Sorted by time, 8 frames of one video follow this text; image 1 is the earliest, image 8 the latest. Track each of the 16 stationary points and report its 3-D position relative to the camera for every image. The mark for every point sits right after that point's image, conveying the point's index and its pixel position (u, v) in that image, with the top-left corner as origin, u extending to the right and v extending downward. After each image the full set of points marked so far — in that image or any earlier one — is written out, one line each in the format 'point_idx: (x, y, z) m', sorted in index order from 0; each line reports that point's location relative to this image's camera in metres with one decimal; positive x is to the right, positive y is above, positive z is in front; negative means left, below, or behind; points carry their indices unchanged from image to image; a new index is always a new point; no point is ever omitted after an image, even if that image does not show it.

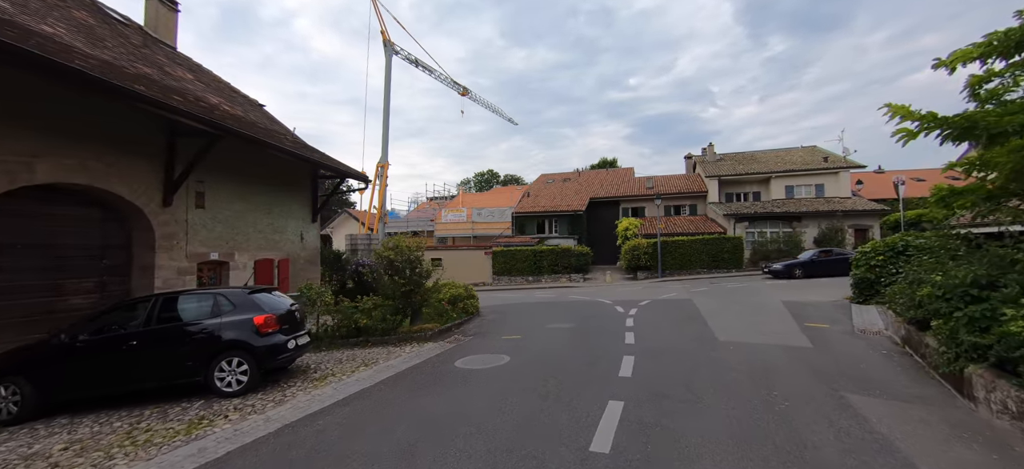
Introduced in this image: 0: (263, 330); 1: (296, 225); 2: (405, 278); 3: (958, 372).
0: (-3.8, -1.4, +6.0) m
1: (-7.9, +0.3, +14.6) m
2: (-2.6, -1.1, +9.4) m
3: (+4.8, -1.5, +4.3) m
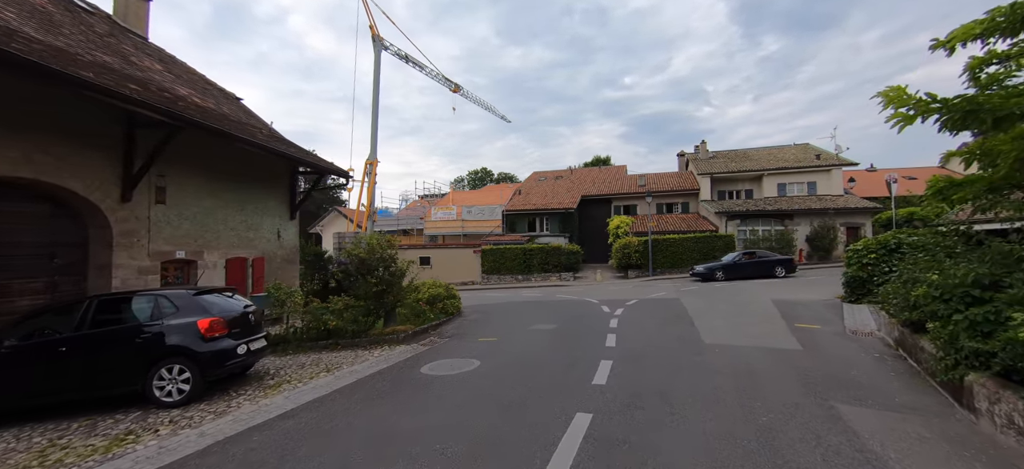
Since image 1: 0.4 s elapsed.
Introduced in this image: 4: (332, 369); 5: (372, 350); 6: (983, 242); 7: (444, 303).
0: (-4.2, -1.4, +5.5) m
1: (-8.5, +0.4, +14.0) m
2: (-3.1, -1.0, +8.9) m
3: (+4.3, -1.4, +3.9) m
4: (-3.1, -2.3, +6.9) m
5: (-2.9, -2.3, +8.1) m
6: (+5.6, -0.1, +4.8) m
7: (-1.9, -1.9, +11.1) m
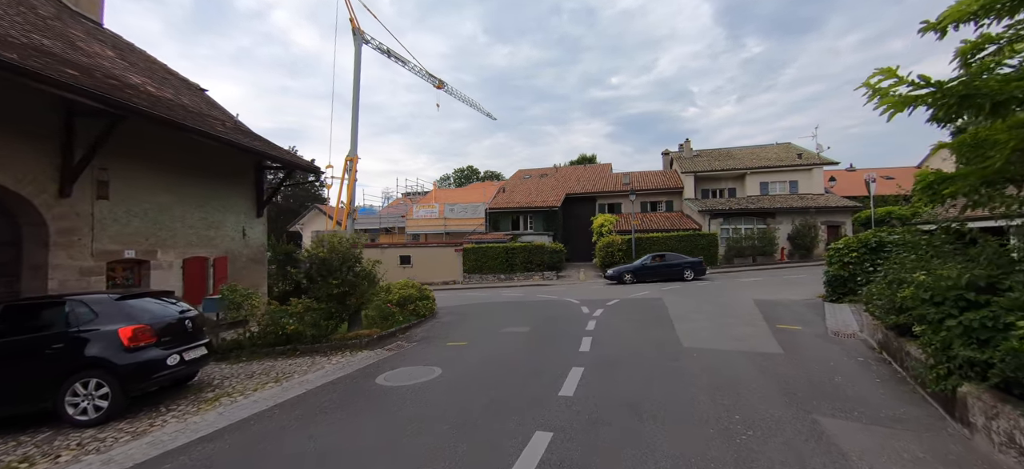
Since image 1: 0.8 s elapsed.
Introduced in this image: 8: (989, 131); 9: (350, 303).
0: (-4.7, -1.4, +4.9) m
1: (-9.2, +0.5, +13.3) m
2: (-3.7, -1.0, +8.4) m
3: (+3.9, -1.4, +3.6) m
4: (-3.7, -2.3, +6.4) m
5: (-3.4, -2.3, +7.6) m
6: (+5.2, -0.1, +4.5) m
7: (-2.6, -1.9, +10.5) m
8: (+4.1, +0.9, +3.5) m
9: (-3.5, -1.5, +8.6) m
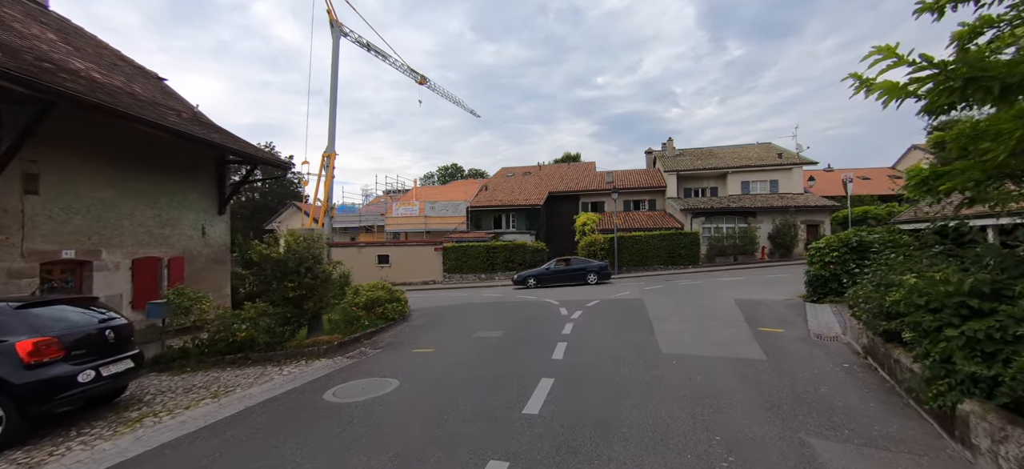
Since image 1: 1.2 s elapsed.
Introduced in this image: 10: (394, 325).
0: (-5.2, -1.3, +4.3) m
1: (-10.0, +0.5, +12.5) m
2: (-4.2, -0.9, +7.7) m
3: (+3.5, -1.4, +3.2) m
4: (-4.2, -2.3, +5.8) m
5: (-4.0, -2.3, +7.0) m
6: (+4.7, -0.1, +4.2) m
7: (-3.2, -1.8, +10.0) m
8: (+3.7, +0.9, +3.1) m
9: (-4.1, -1.5, +8.0) m
10: (-2.9, -2.2, +9.7) m
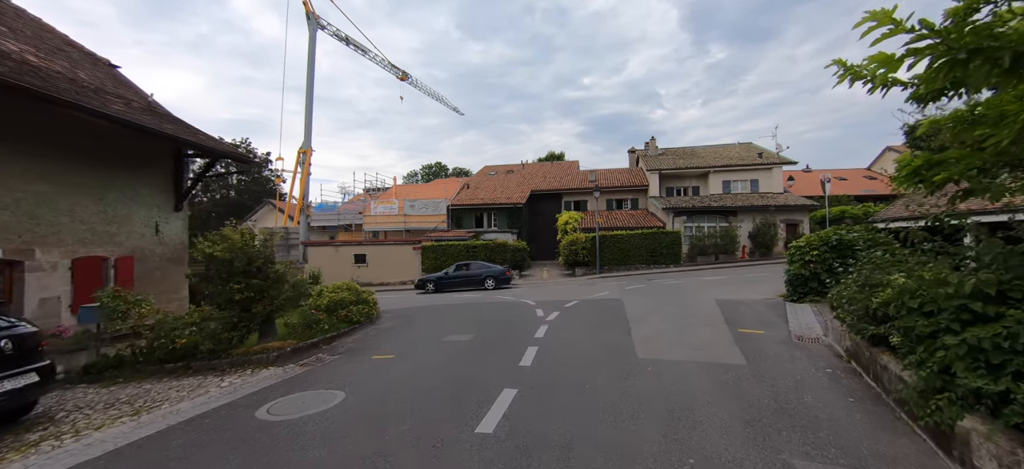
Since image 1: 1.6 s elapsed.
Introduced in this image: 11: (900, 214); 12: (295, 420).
0: (-5.6, -1.3, +3.6) m
1: (-10.7, +0.6, +11.6) m
2: (-4.8, -0.9, +7.1) m
3: (+3.1, -1.4, +2.9) m
4: (-4.7, -2.2, +5.1) m
5: (-4.5, -2.2, +6.3) m
6: (+4.3, 0.0, +3.8) m
7: (-3.8, -1.8, +9.3) m
8: (+3.3, +0.9, +2.8) m
9: (-4.6, -1.4, +7.3) m
10: (-3.5, -2.2, +9.2) m
11: (+12.3, +0.6, +12.6) m
12: (-2.3, -2.0, +4.2) m
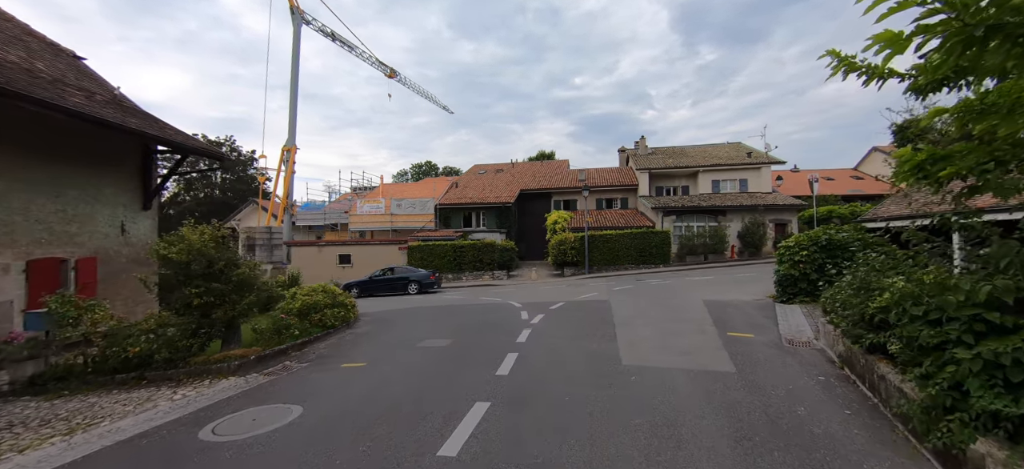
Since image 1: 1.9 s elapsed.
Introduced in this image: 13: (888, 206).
0: (-5.9, -1.3, +3.1) m
1: (-11.1, +0.6, +11.0) m
2: (-5.2, -0.9, +6.6) m
3: (+2.8, -1.4, +2.6) m
4: (-5.0, -2.2, +4.7) m
5: (-4.8, -2.2, +5.9) m
6: (+4.0, 0.0, +3.6) m
7: (-4.2, -1.8, +8.9) m
8: (+3.1, +0.9, +2.5) m
9: (-5.0, -1.4, +6.9) m
10: (-3.9, -2.2, +8.7) m
11: (+11.8, +0.6, +12.5) m
12: (-2.6, -2.0, +3.8) m
13: (+12.8, +1.0, +13.6) m
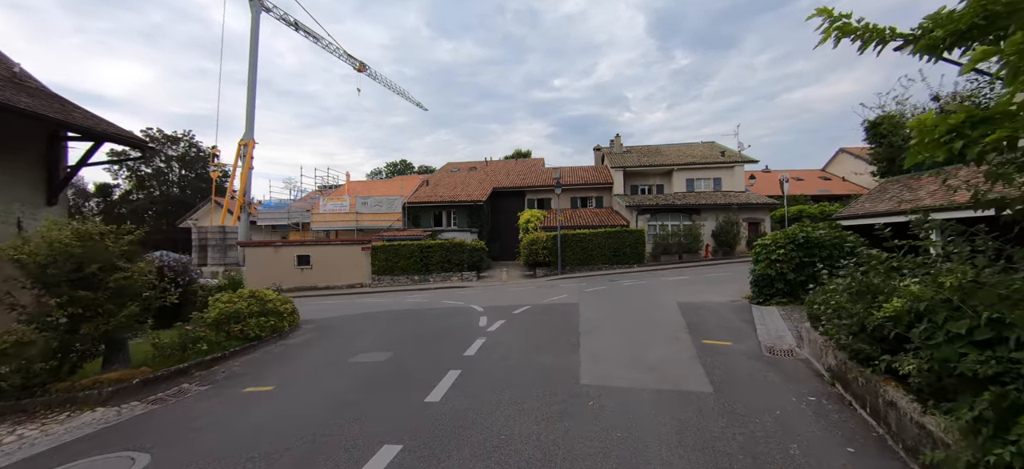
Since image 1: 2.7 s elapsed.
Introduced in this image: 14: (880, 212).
0: (-6.5, -1.2, +1.8) m
1: (-12.1, +0.6, +9.5) m
2: (-5.9, -0.8, +5.4) m
3: (+2.3, -1.3, +1.7) m
4: (-5.7, -2.2, +3.4) m
5: (-5.6, -2.2, +4.6) m
6: (+3.4, 0.0, +2.8) m
7: (-5.1, -1.7, +7.7) m
8: (+2.5, +1.0, +1.6) m
9: (-5.8, -1.3, +5.6) m
10: (-4.8, -2.1, +7.5) m
11: (+10.7, +0.7, +12.1) m
12: (-3.2, -1.9, +2.7) m
13: (+11.6, +1.0, +13.2) m
14: (+10.5, +0.6, +11.3) m
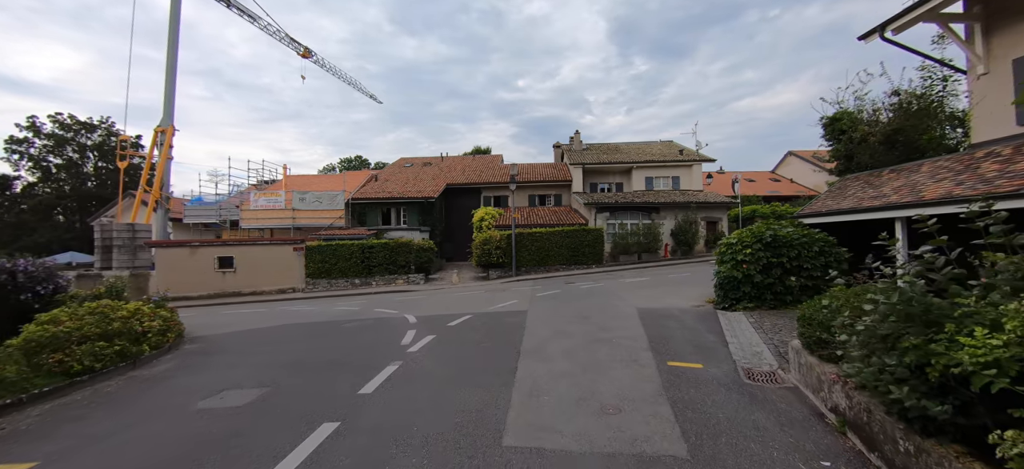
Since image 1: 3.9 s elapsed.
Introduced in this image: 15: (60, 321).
0: (-7.1, -1.2, -0.3) m
1: (-13.4, +0.7, +6.8) m
2: (-6.9, -0.8, +3.3) m
3: (+1.6, -1.3, +0.4) m
4: (-6.4, -2.1, +1.4) m
5: (-6.4, -2.1, +2.6) m
6: (+2.7, +0.1, +1.6) m
7: (-6.3, -1.7, +5.7) m
8: (+1.9, +1.0, +0.3) m
9: (-6.7, -1.3, +3.6) m
10: (-5.9, -2.1, +5.5) m
11: (+9.1, +0.8, +11.5) m
12: (-3.9, -1.9, +0.9) m
13: (+9.9, +1.1, +12.7) m
14: (+8.9, +0.7, +10.7) m
15: (-6.8, -1.3, +6.1) m
